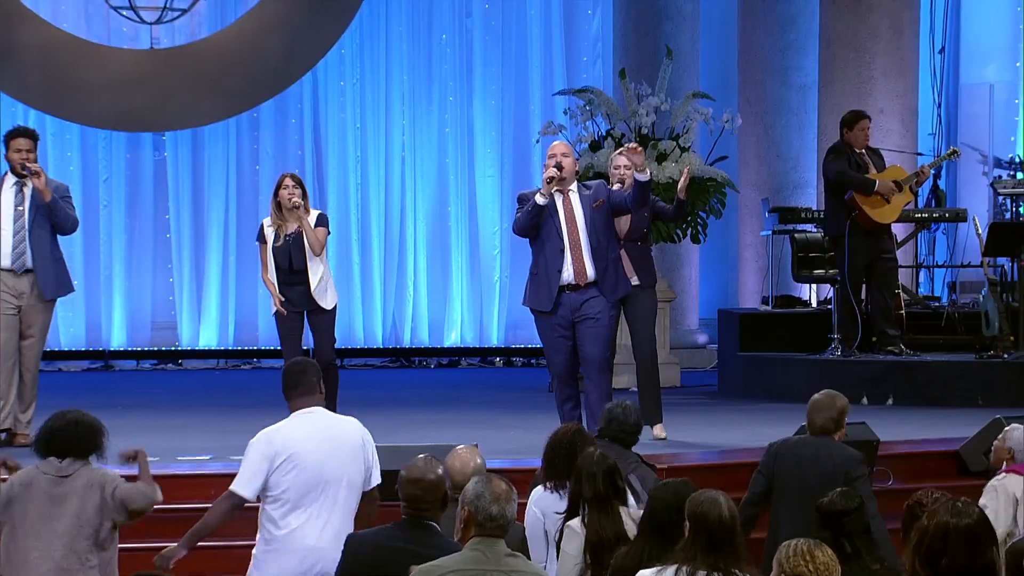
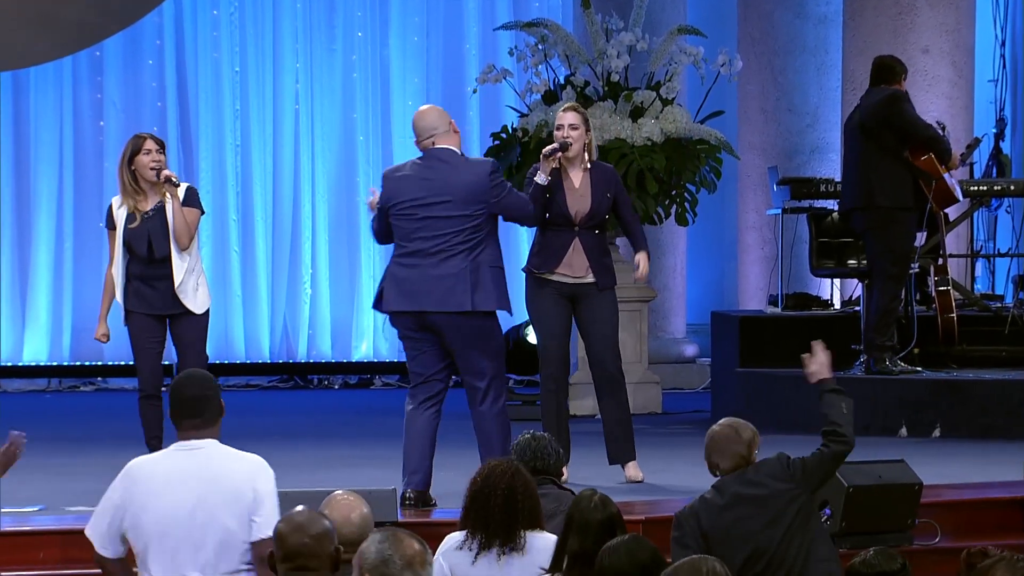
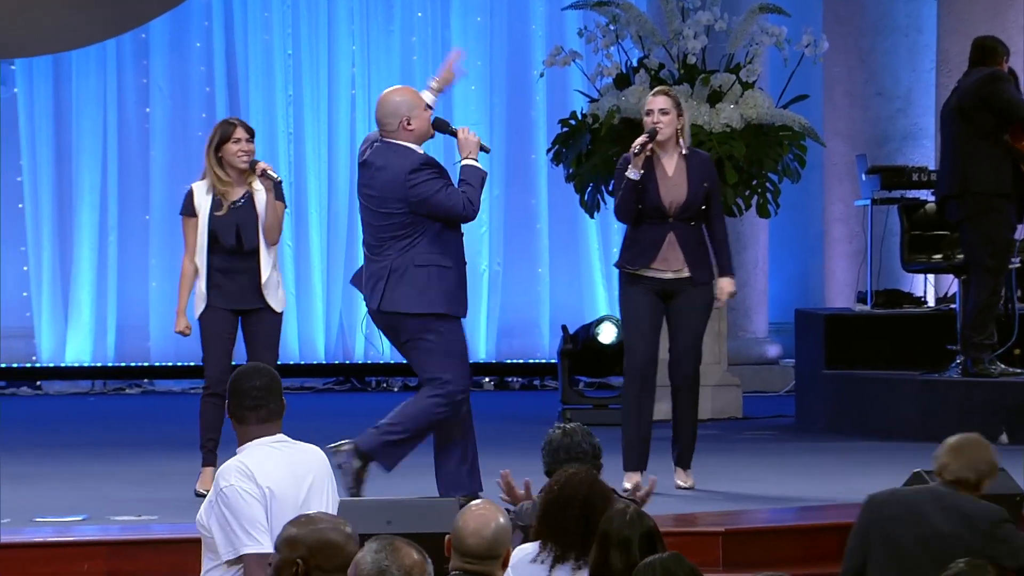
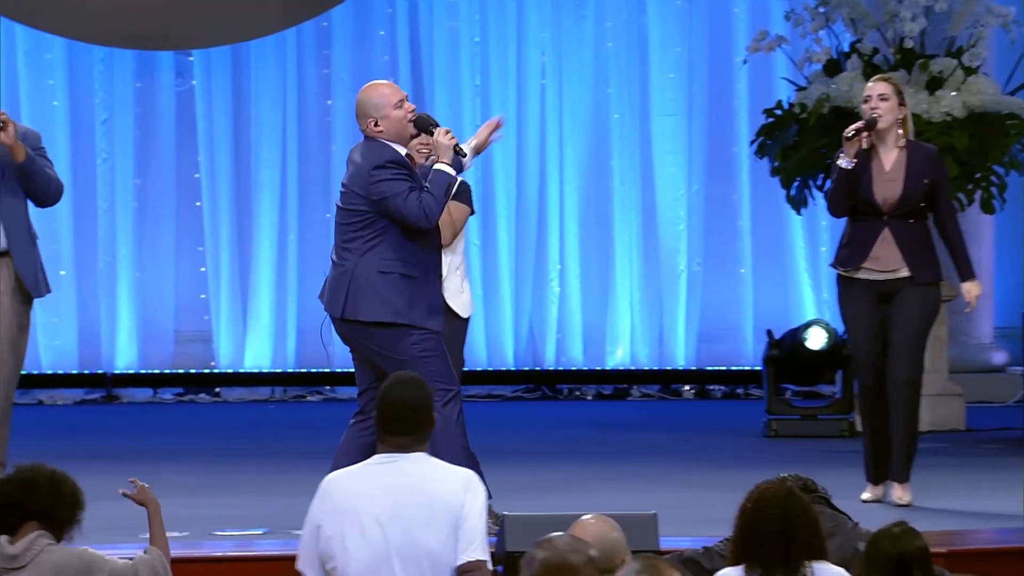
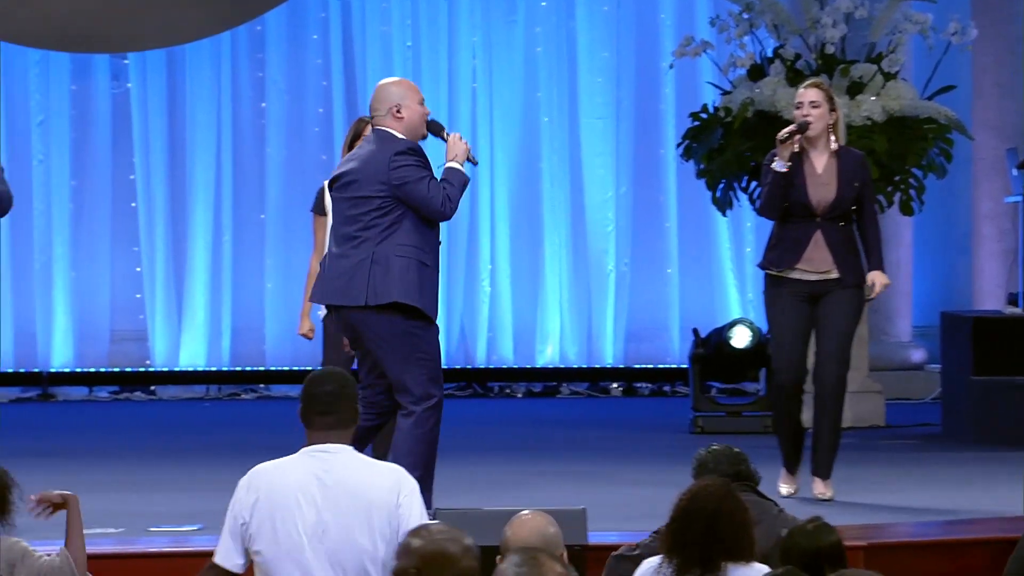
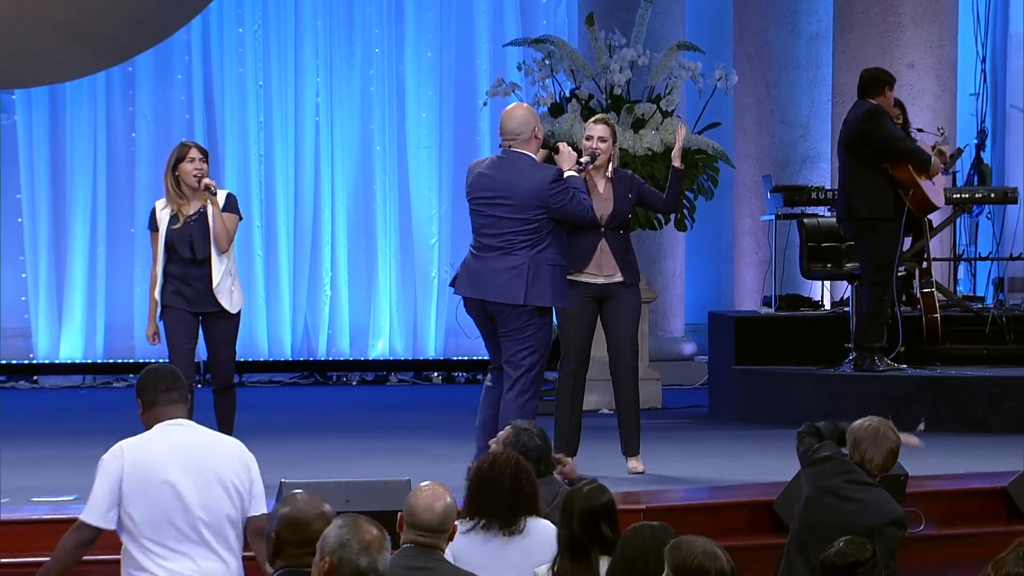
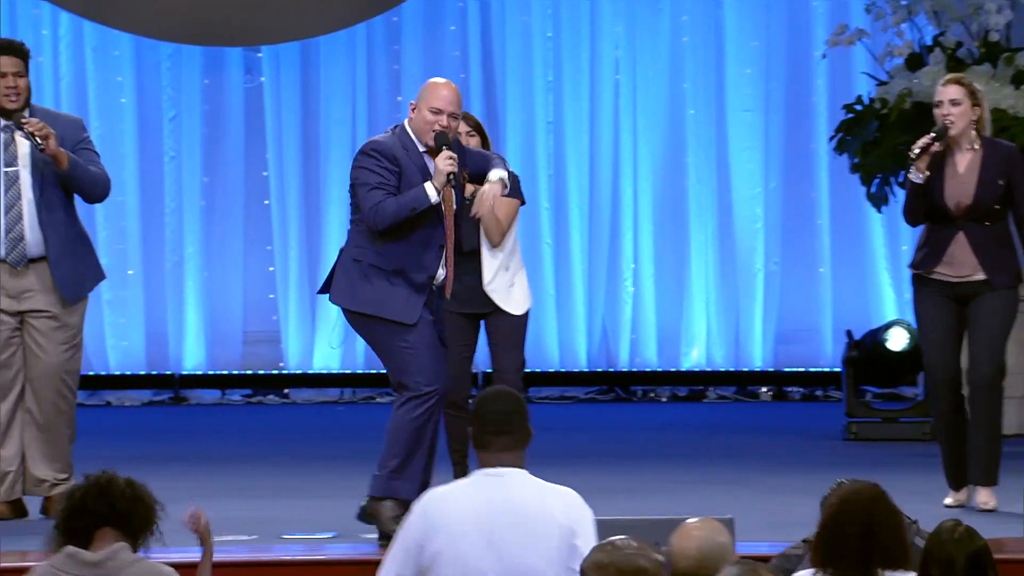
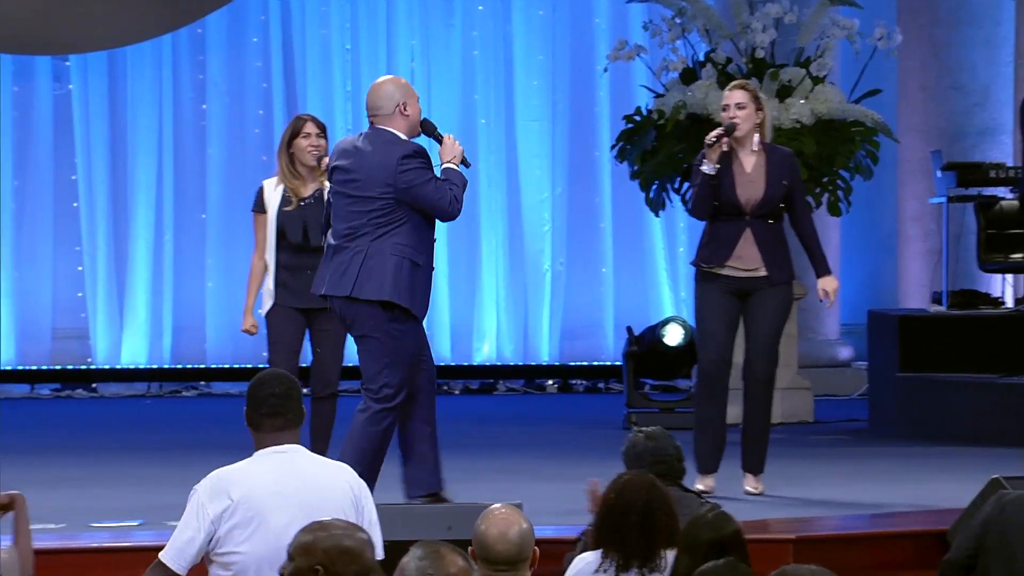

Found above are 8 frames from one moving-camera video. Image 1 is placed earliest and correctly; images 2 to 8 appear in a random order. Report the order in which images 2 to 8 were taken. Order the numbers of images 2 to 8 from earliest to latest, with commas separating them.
6, 2, 3, 8, 5, 4, 7
